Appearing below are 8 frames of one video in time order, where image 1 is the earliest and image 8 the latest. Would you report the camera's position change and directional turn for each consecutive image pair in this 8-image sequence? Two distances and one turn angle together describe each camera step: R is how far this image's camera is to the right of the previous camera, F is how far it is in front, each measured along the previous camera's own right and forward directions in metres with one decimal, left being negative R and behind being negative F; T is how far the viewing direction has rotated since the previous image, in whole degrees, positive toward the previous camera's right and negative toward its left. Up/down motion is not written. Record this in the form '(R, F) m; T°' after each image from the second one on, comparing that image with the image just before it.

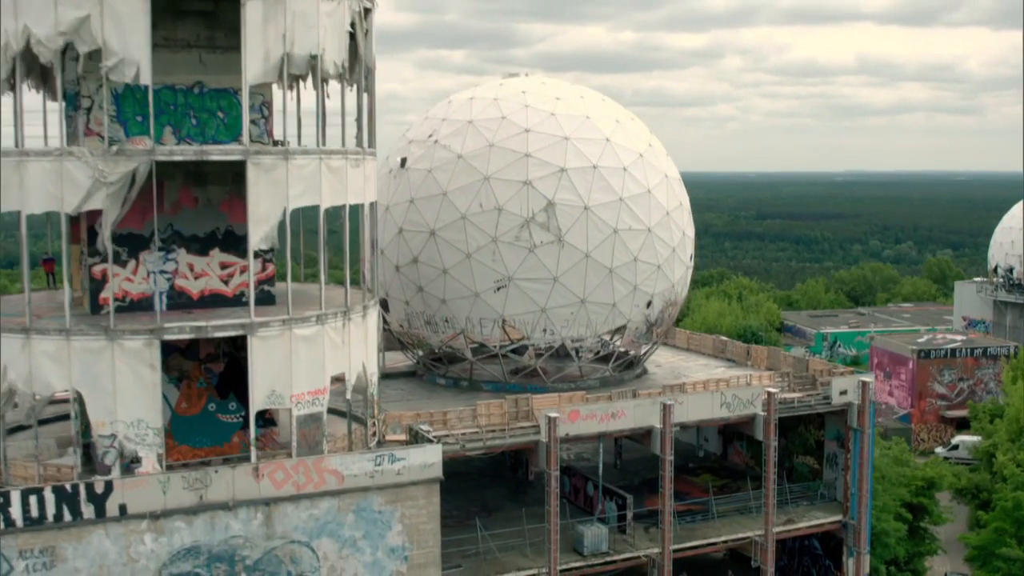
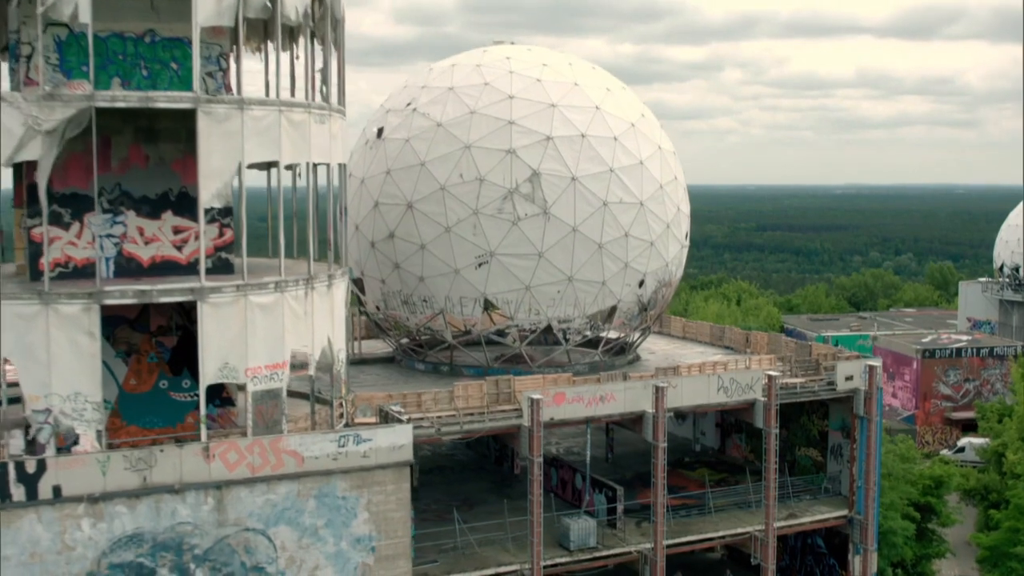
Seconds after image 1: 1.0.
(+0.6, +2.5) m; 0°
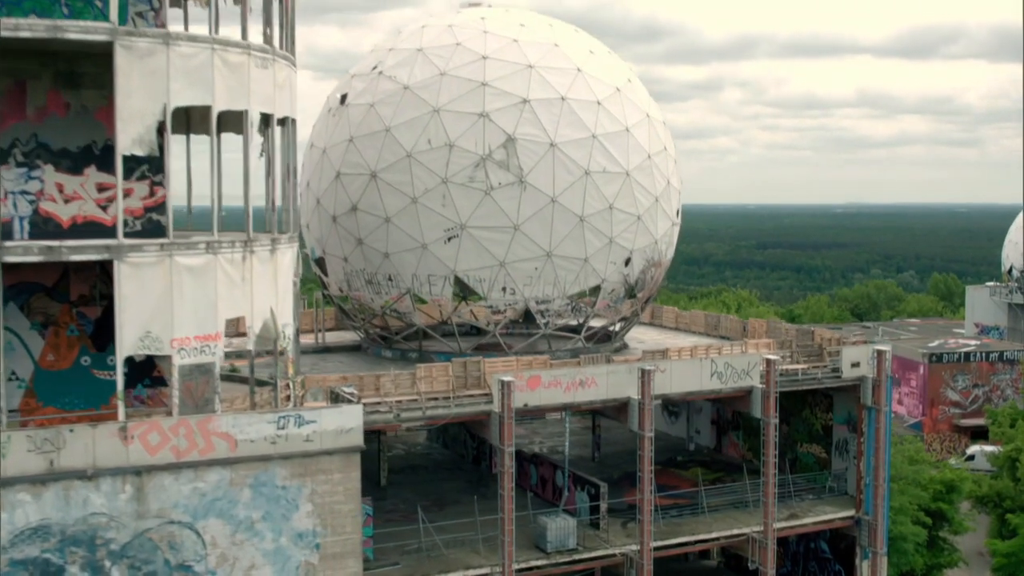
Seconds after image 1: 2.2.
(+0.9, +3.2) m; 0°
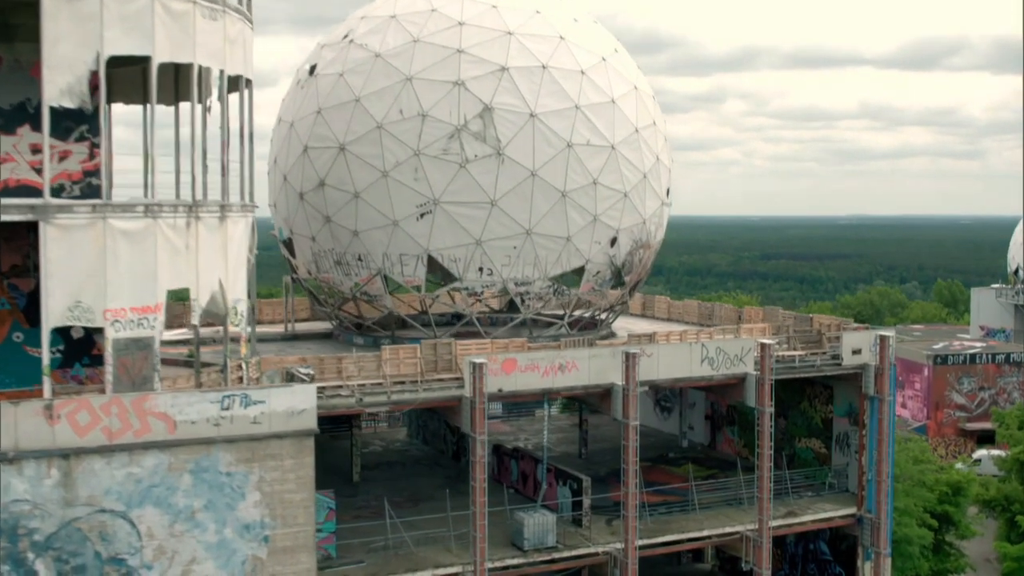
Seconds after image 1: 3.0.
(+0.7, +2.1) m; 0°
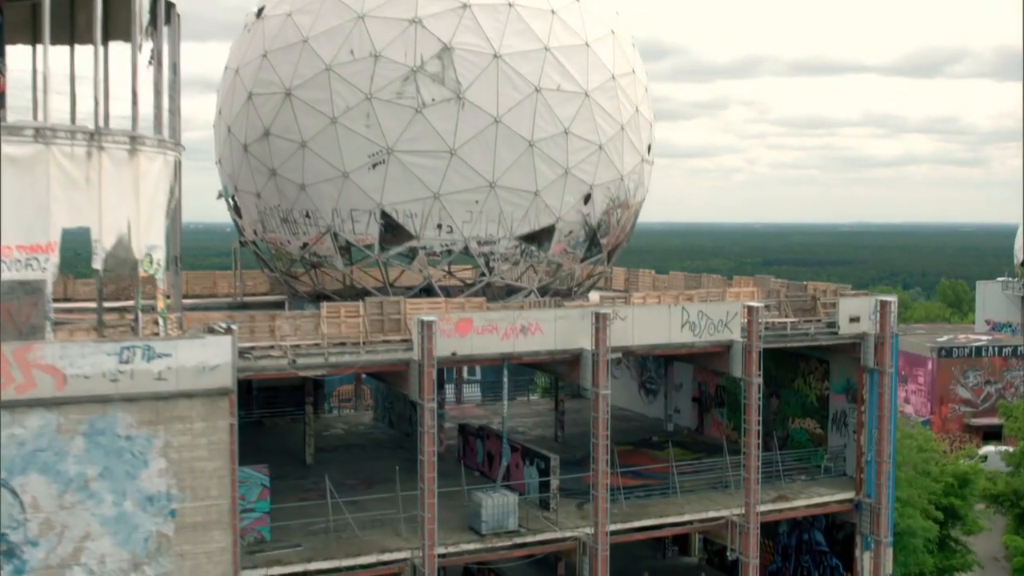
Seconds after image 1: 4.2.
(+1.1, +2.9) m; 0°
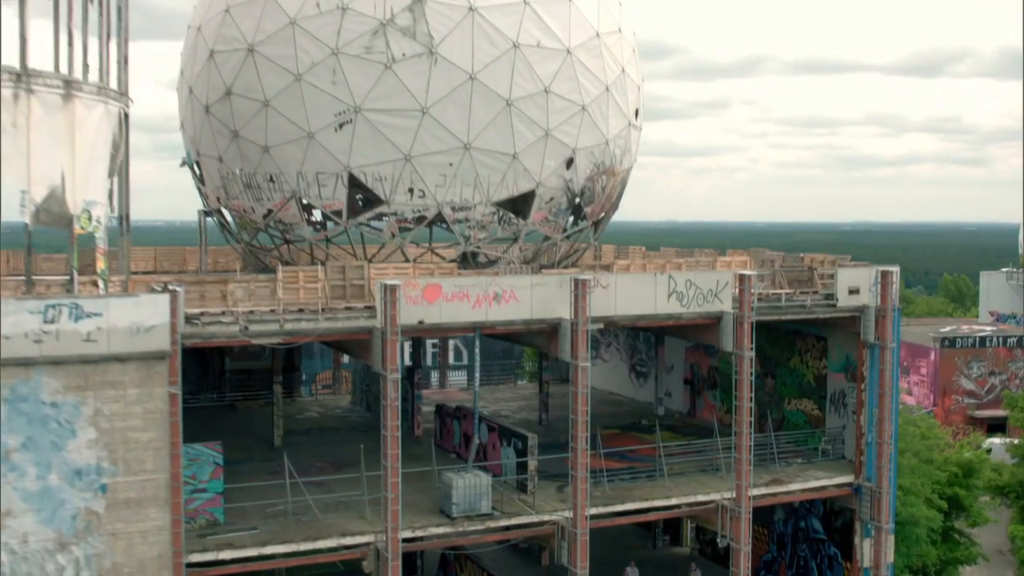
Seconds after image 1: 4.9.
(+0.6, +1.7) m; 0°
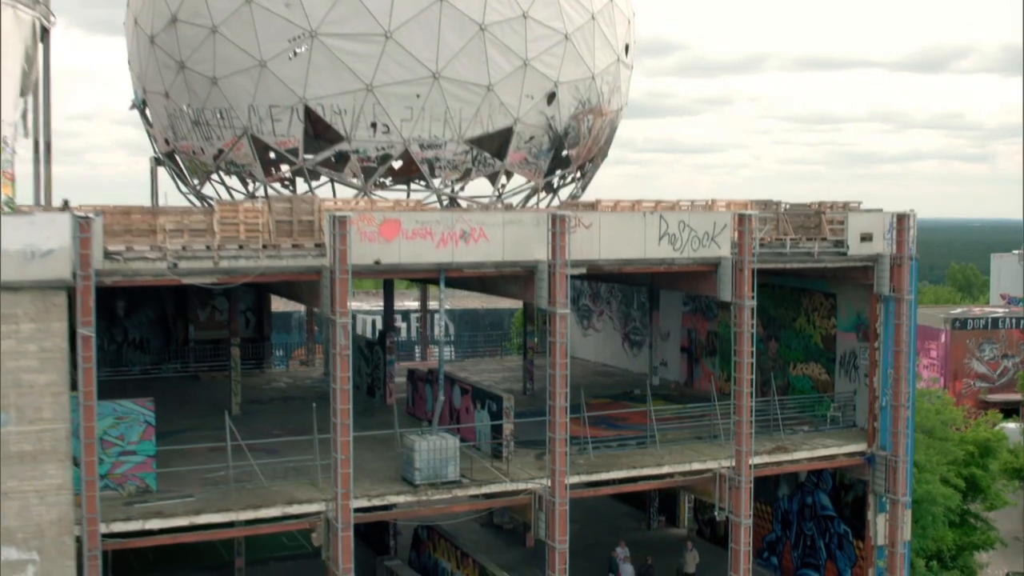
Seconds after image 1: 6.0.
(+0.7, +2.6) m; 0°
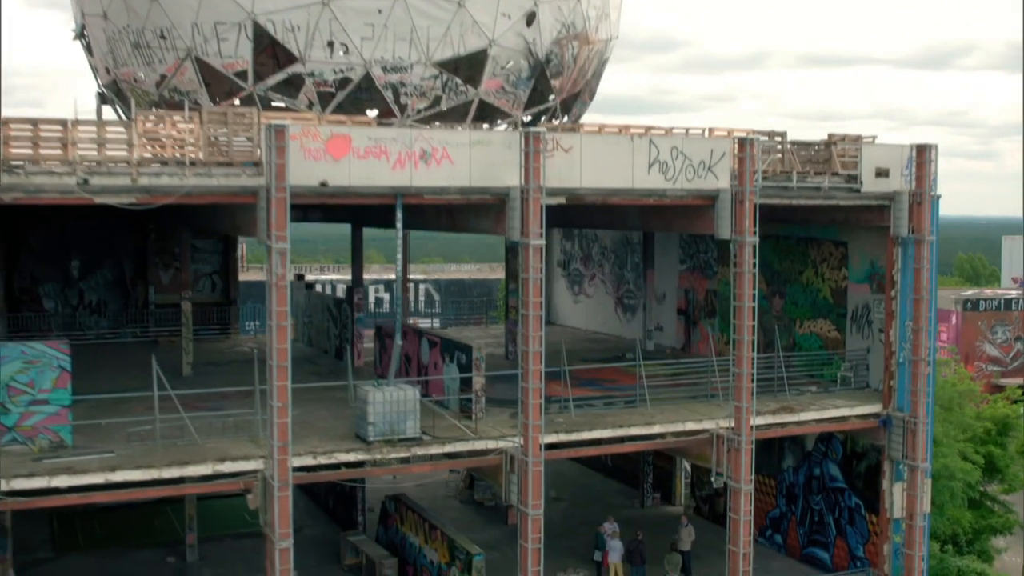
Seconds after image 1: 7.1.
(+0.6, +2.5) m; 0°
